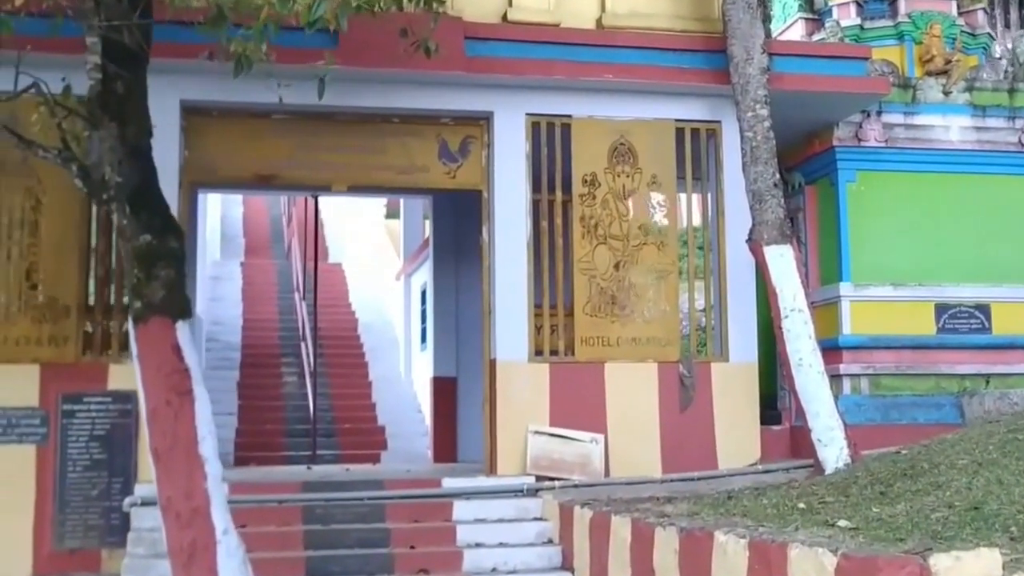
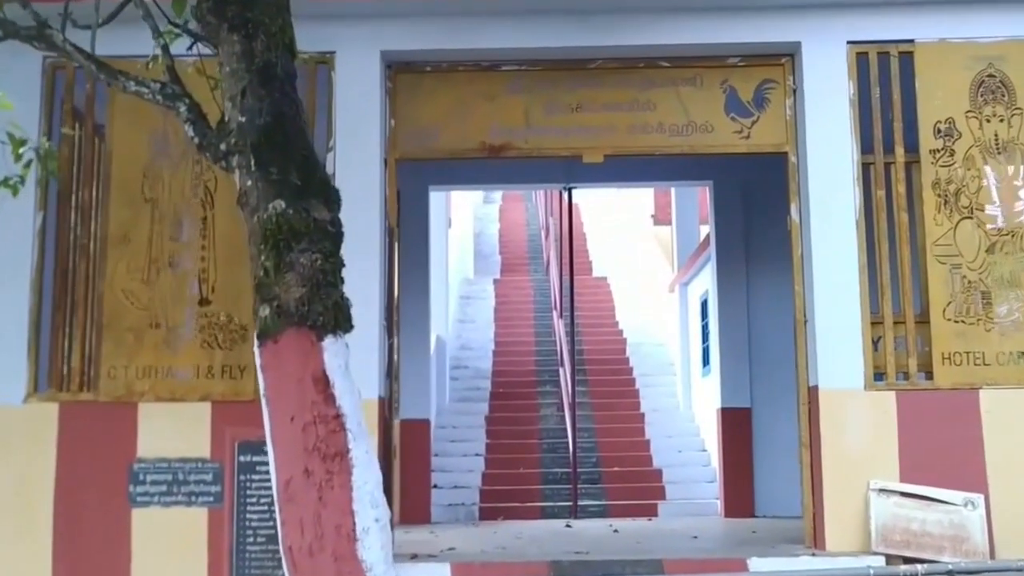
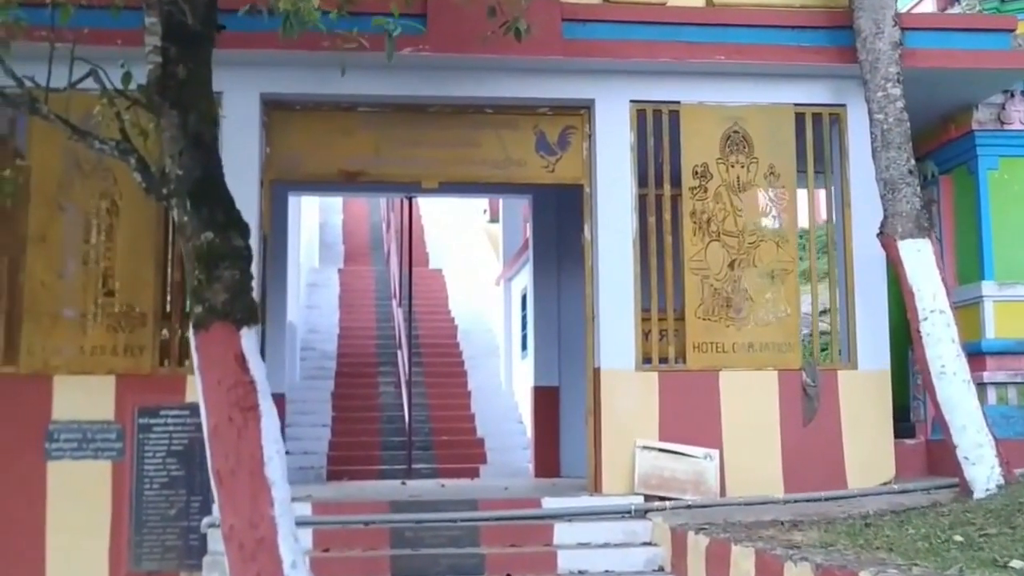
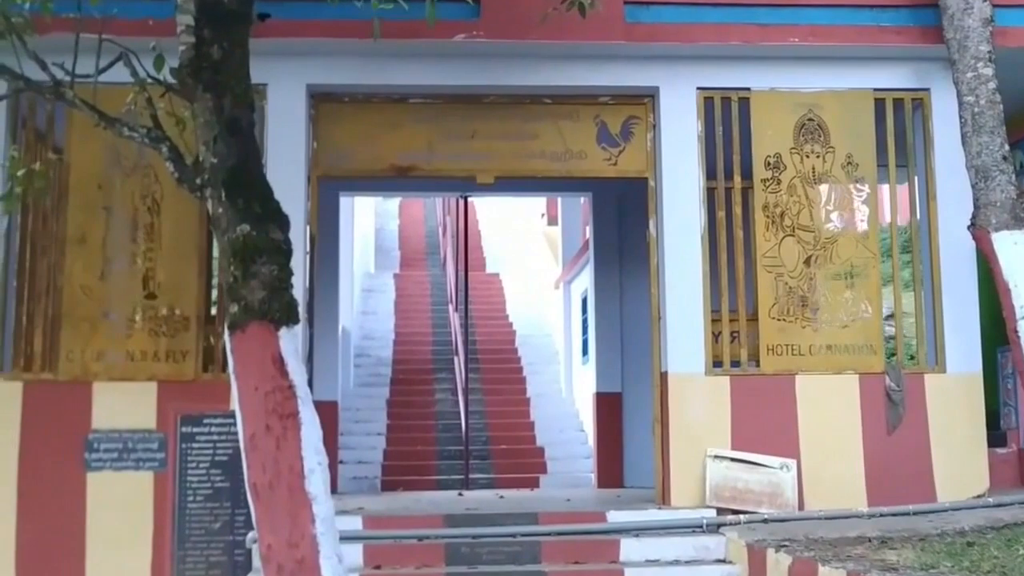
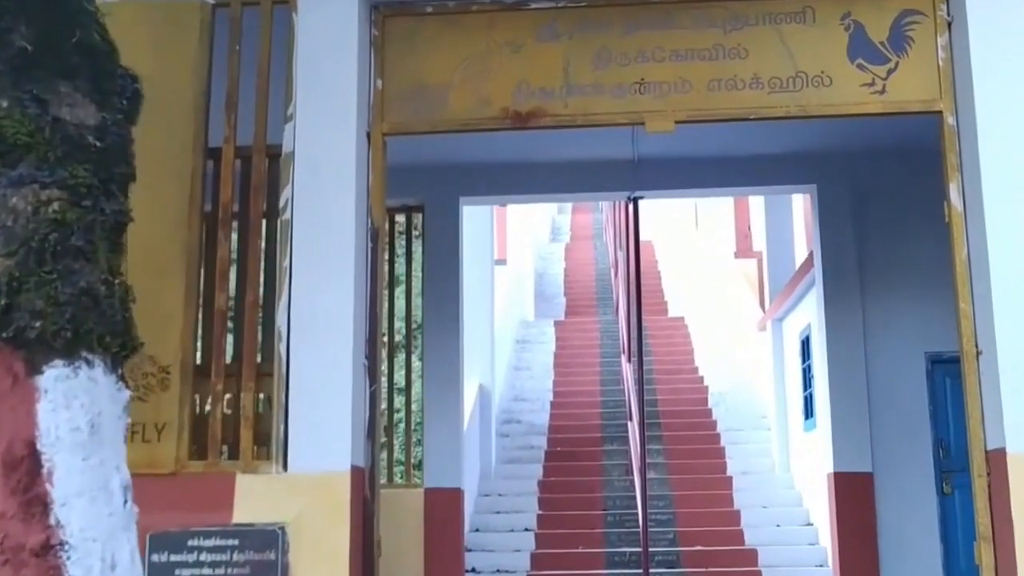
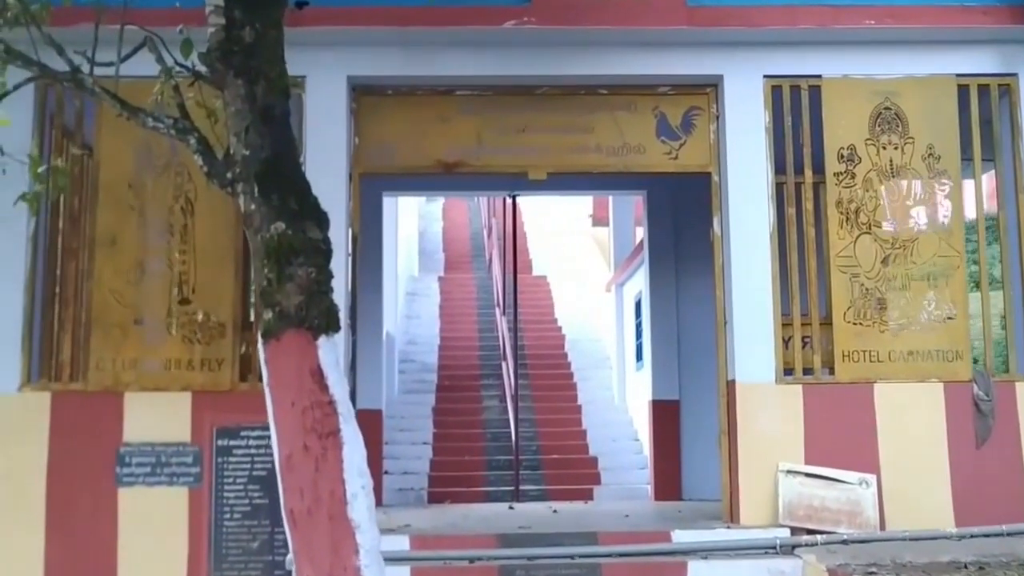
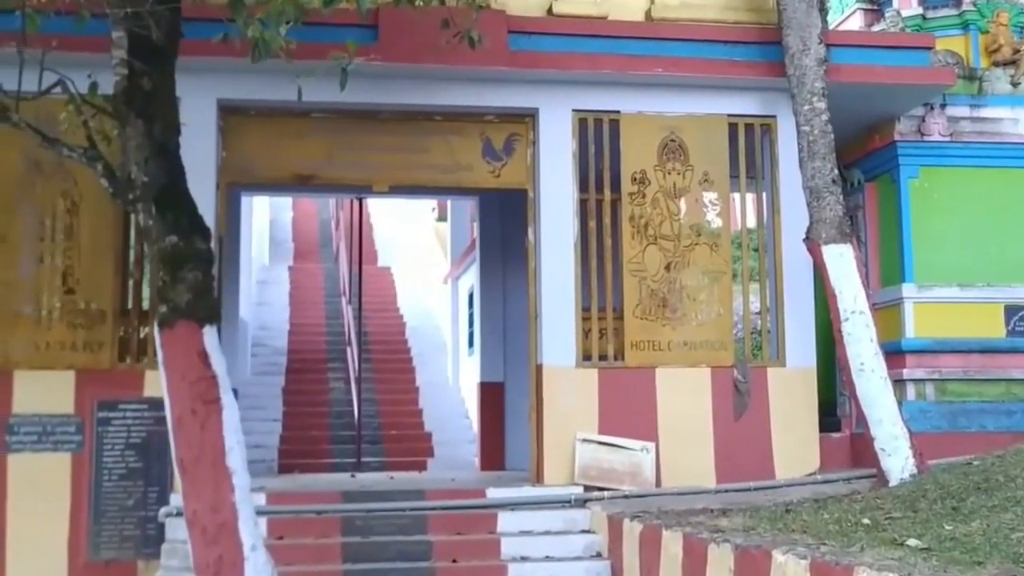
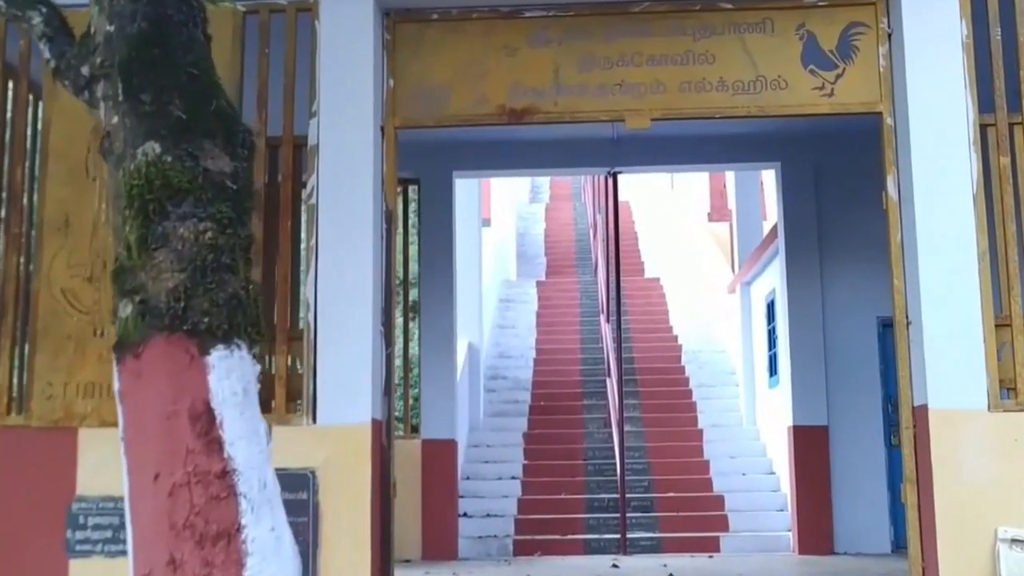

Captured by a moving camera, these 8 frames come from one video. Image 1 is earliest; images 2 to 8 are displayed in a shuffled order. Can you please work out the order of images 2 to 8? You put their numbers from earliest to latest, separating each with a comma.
7, 3, 4, 6, 2, 8, 5
